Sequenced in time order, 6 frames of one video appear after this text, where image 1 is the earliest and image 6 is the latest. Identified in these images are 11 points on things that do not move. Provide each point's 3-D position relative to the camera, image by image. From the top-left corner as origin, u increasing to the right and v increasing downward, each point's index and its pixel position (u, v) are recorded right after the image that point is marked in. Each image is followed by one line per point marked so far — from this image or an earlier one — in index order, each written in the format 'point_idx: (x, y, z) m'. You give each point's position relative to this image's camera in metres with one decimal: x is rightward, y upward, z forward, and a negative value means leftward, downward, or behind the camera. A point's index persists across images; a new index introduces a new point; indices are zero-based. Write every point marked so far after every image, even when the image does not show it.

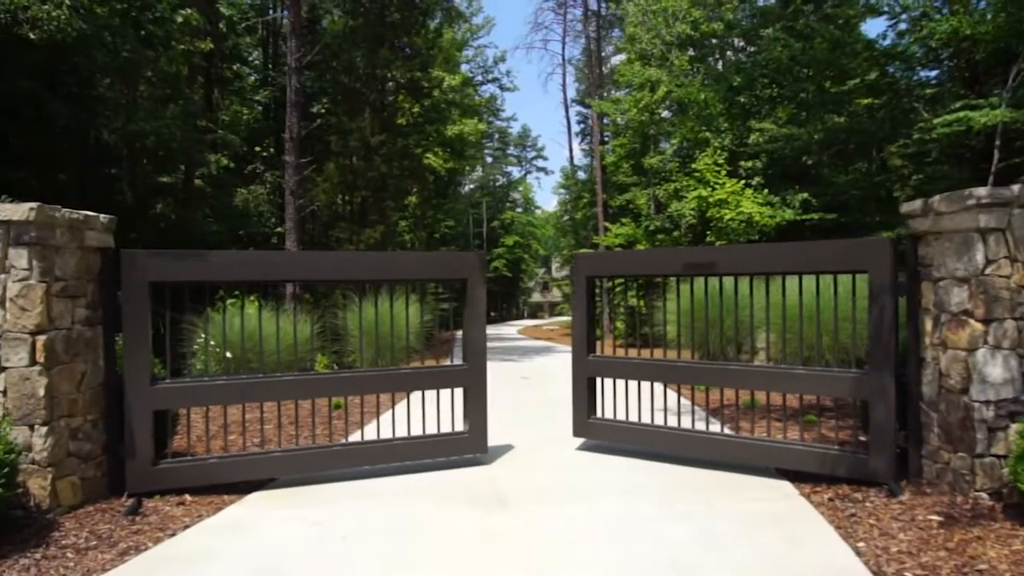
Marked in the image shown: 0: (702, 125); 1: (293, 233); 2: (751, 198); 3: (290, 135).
0: (+4.7, +4.0, +18.8) m
1: (-4.3, +1.1, +14.9) m
2: (+4.9, +1.8, +15.8) m
3: (-4.5, +3.1, +15.3) m
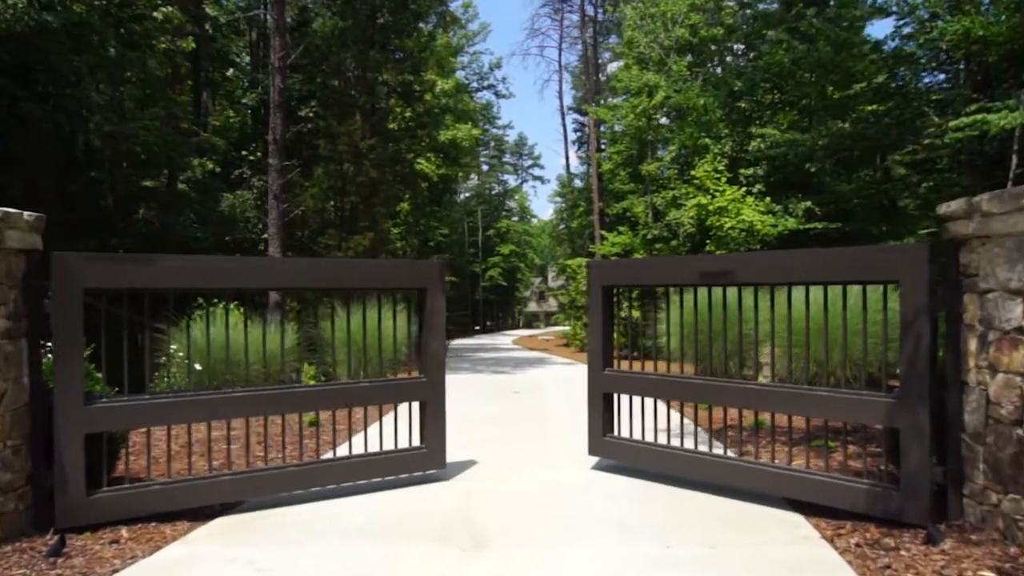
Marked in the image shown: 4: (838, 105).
0: (+4.5, +3.7, +18.3) m
1: (-4.4, +0.9, +14.3) m
2: (+4.8, +1.6, +15.2) m
3: (-4.6, +2.9, +14.7) m
4: (+6.3, +3.5, +14.8) m
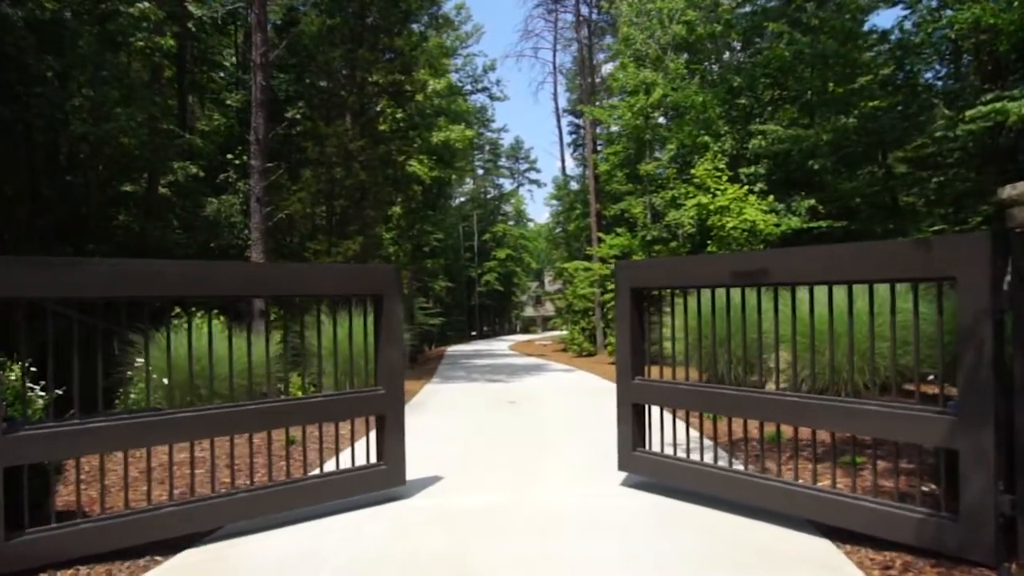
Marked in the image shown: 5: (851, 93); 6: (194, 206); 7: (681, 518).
0: (+4.4, +3.7, +17.7) m
1: (-4.6, +0.8, +13.7) m
2: (+4.7, +1.6, +14.7) m
3: (-4.7, +2.8, +14.1) m
4: (+6.2, +3.5, +14.2) m
5: (+6.3, +3.6, +14.1) m
6: (-7.8, +2.0, +18.6) m
7: (+1.2, -1.7, +5.6) m
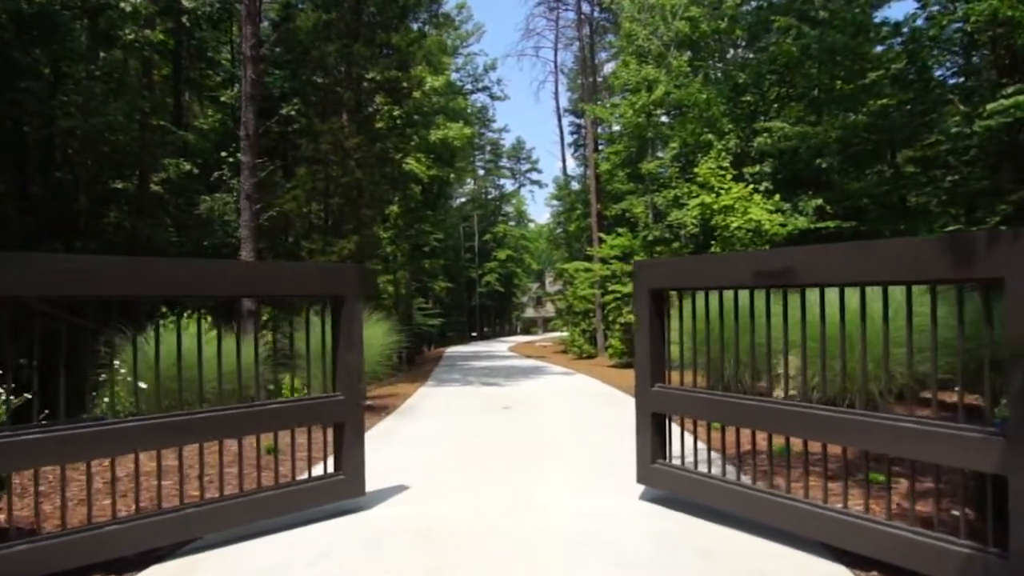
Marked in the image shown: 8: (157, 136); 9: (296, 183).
0: (+4.3, +3.6, +17.3) m
1: (-4.6, +0.8, +13.3) m
2: (+4.6, +1.6, +14.2) m
3: (-4.8, +2.8, +13.7) m
4: (+6.1, +3.5, +13.8) m
5: (+6.2, +3.6, +13.6) m
6: (-7.8, +2.0, +18.2) m
7: (+1.2, -1.7, +5.2) m
8: (-7.8, +3.3, +16.8) m
9: (-5.0, +2.4, +17.6) m
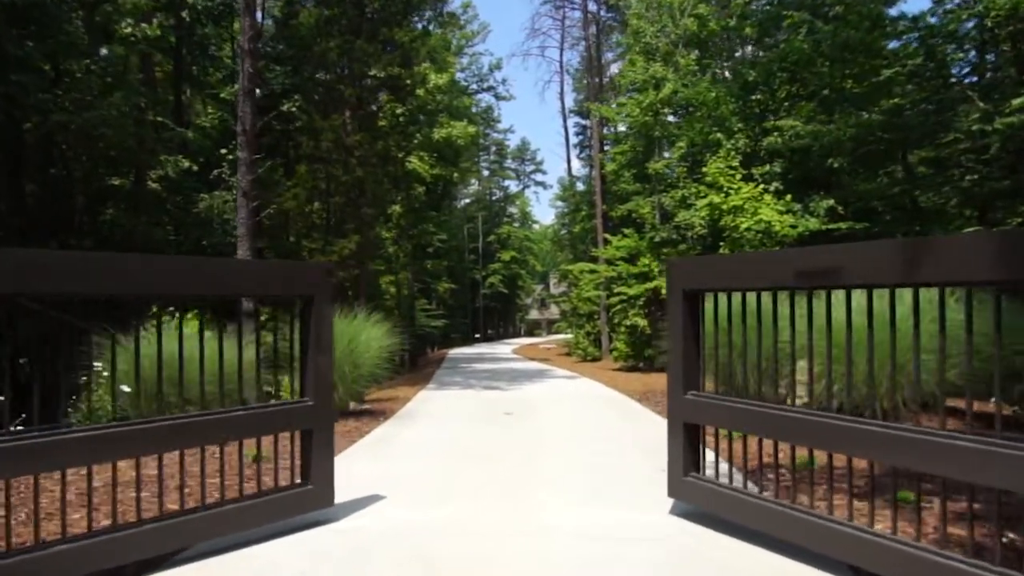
0: (+4.4, +3.6, +17.0) m
1: (-4.5, +0.8, +13.0) m
2: (+4.7, +1.5, +13.9) m
3: (-4.7, +2.8, +13.4) m
4: (+6.2, +3.4, +13.4) m
5: (+6.3, +3.5, +13.3) m
6: (-7.7, +2.0, +17.9) m
7: (+1.2, -1.7, +4.9) m
8: (-7.7, +3.4, +16.5) m
9: (-4.9, +2.4, +17.3) m
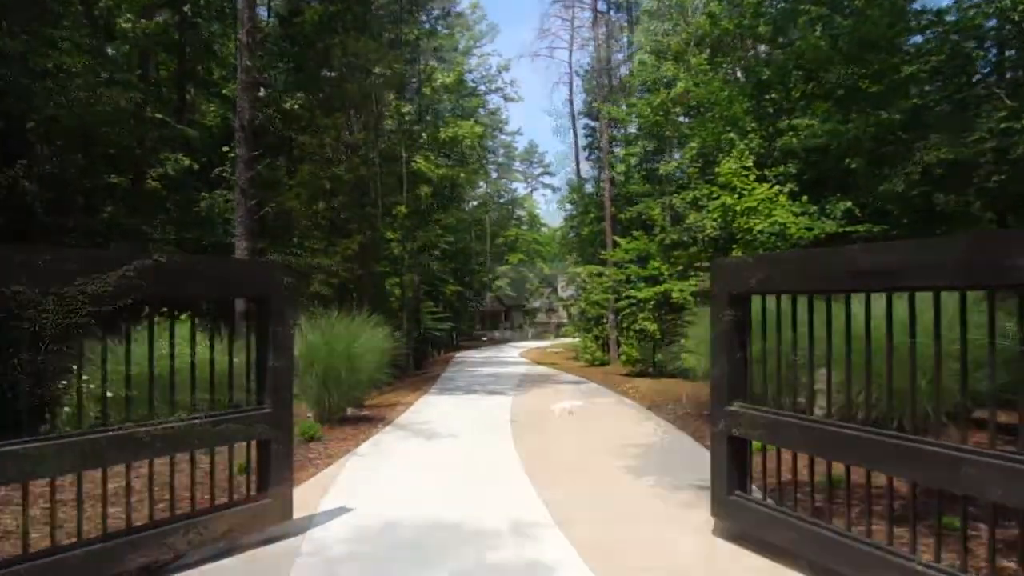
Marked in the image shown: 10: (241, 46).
0: (+4.6, +3.5, +16.5) m
1: (-4.4, +0.8, +12.6) m
2: (+4.8, +1.4, +13.4) m
3: (-4.6, +2.8, +13.0) m
4: (+6.3, +3.4, +13.0) m
5: (+6.4, +3.4, +12.8) m
6: (-7.5, +2.0, +17.6) m
7: (+1.2, -1.7, +4.4) m
8: (-7.6, +3.3, +16.2) m
9: (-4.7, +2.4, +16.9) m
10: (-4.6, +4.1, +13.1) m
